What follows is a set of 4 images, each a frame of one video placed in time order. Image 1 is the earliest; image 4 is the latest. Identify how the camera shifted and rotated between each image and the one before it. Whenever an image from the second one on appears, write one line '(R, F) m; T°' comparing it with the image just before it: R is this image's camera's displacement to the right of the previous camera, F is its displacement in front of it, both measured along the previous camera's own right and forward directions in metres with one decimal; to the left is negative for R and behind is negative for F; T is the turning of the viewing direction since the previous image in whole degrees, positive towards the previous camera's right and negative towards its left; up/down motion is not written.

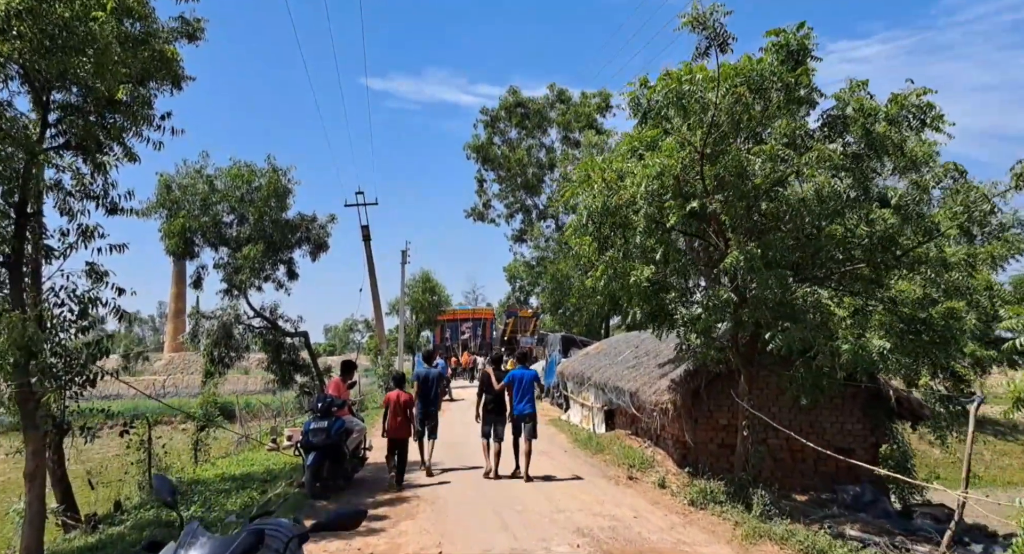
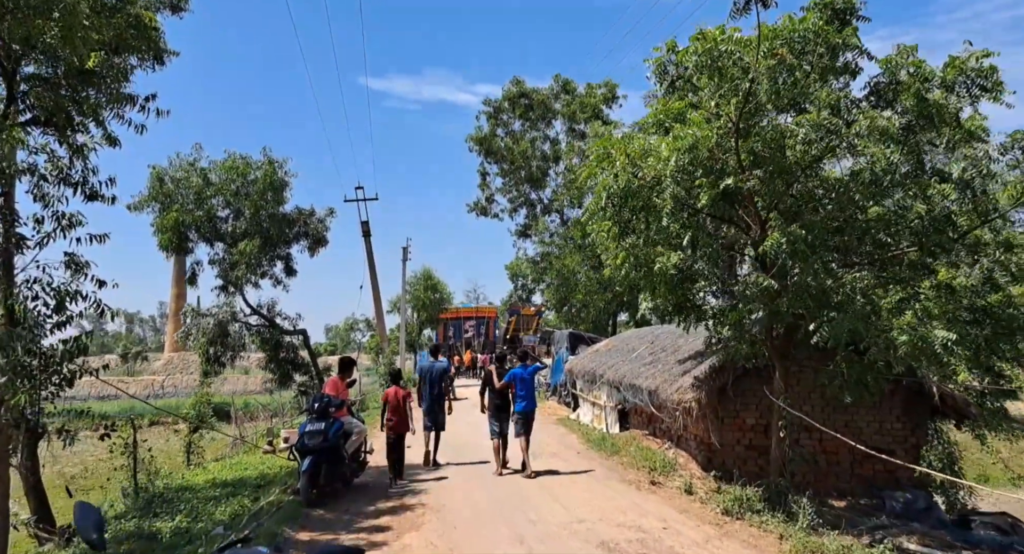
(-0.1, +0.9) m; 0°
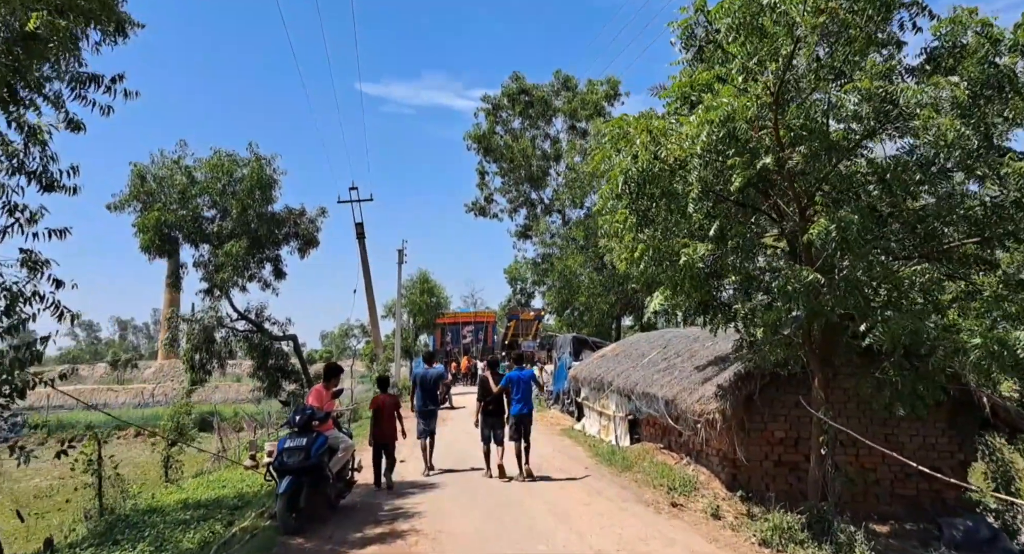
(-0.1, +1.2) m; 0°
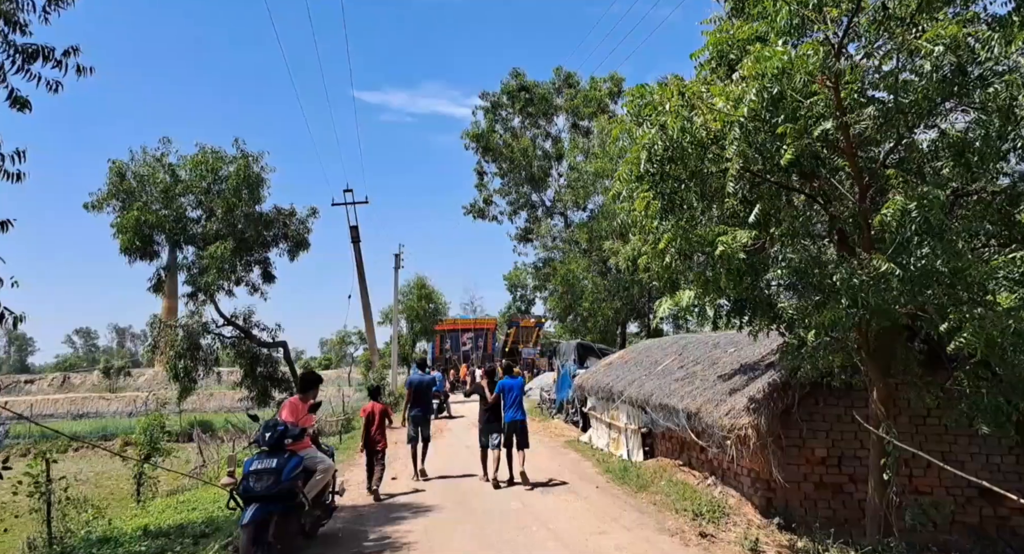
(0.0, +1.3) m; 0°
